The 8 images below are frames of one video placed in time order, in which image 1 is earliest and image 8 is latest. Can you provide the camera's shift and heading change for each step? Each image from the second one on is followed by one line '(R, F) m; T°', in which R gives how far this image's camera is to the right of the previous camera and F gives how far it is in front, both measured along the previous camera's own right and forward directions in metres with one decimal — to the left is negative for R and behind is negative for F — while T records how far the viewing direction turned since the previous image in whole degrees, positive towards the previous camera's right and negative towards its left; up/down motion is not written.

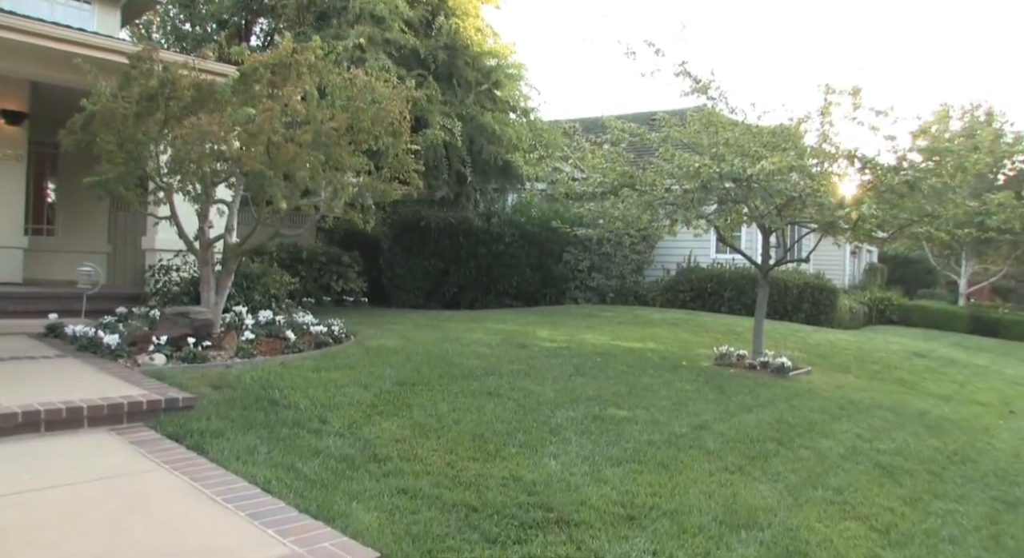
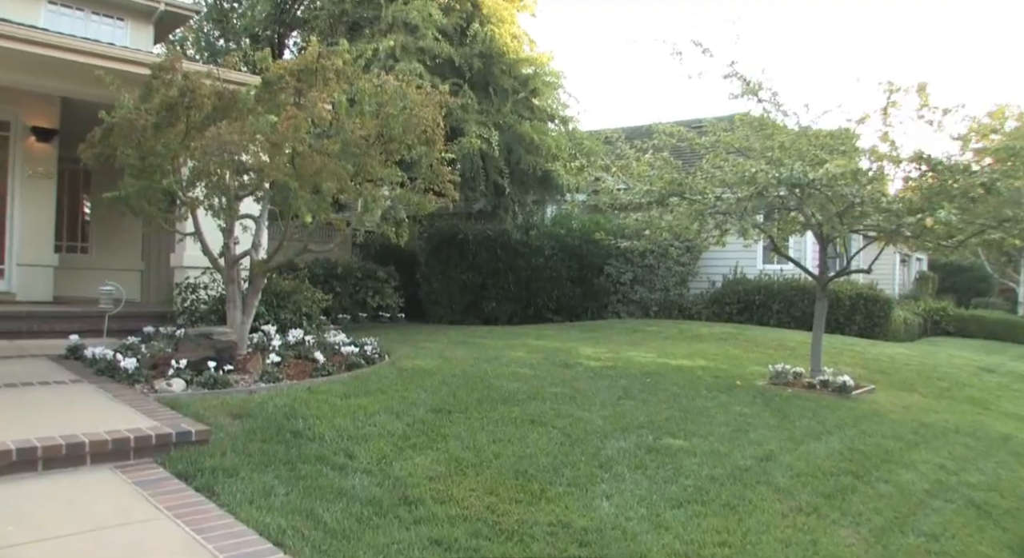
(0.0, +0.5) m; -3°
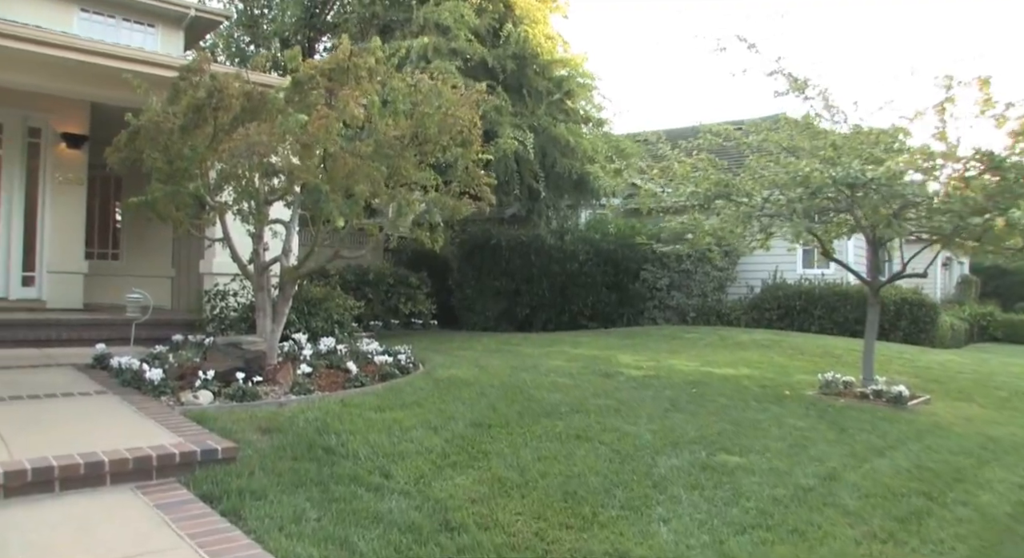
(-0.1, +0.3) m; -2°
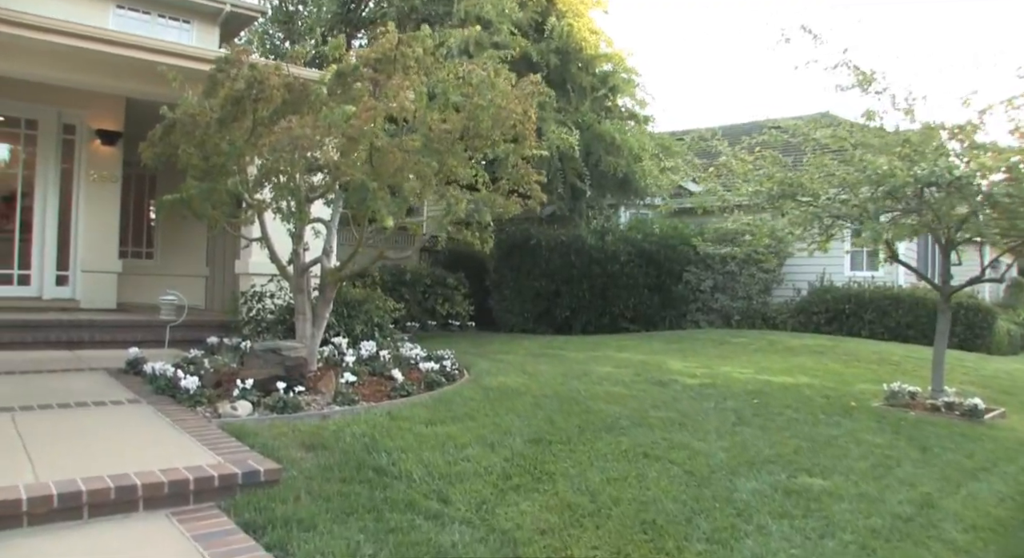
(-0.2, +0.4) m; -2°
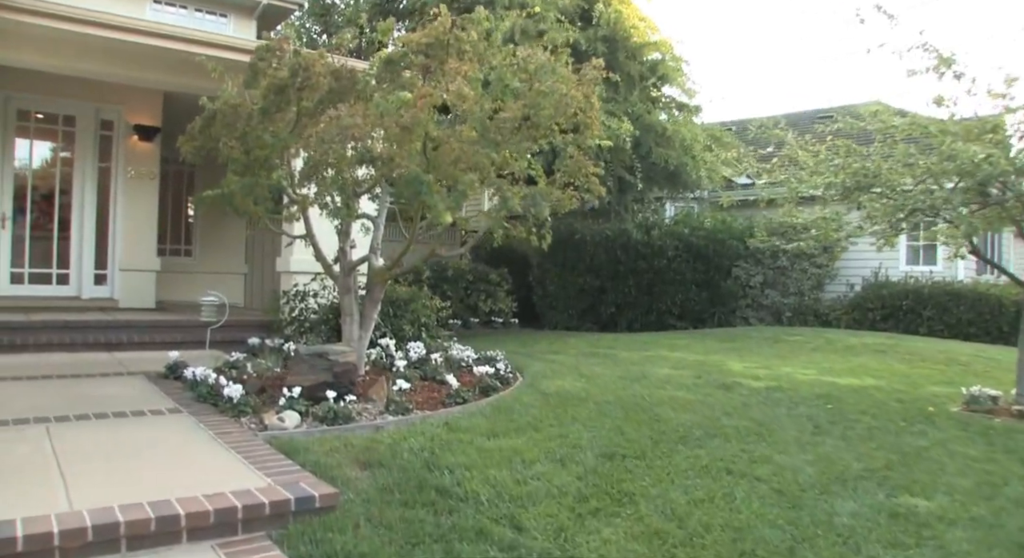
(-0.2, +0.4) m; -2°
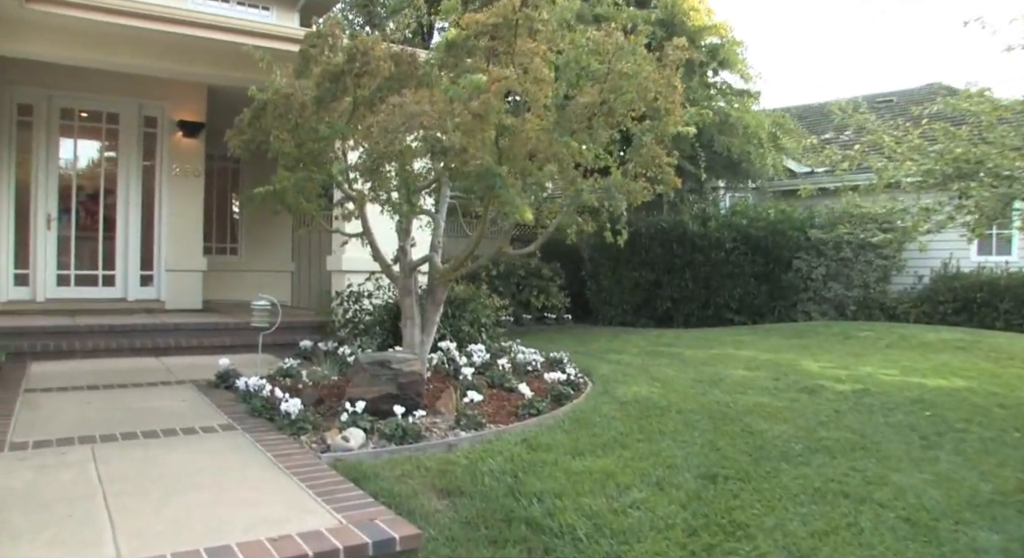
(-0.3, +0.5) m; -3°
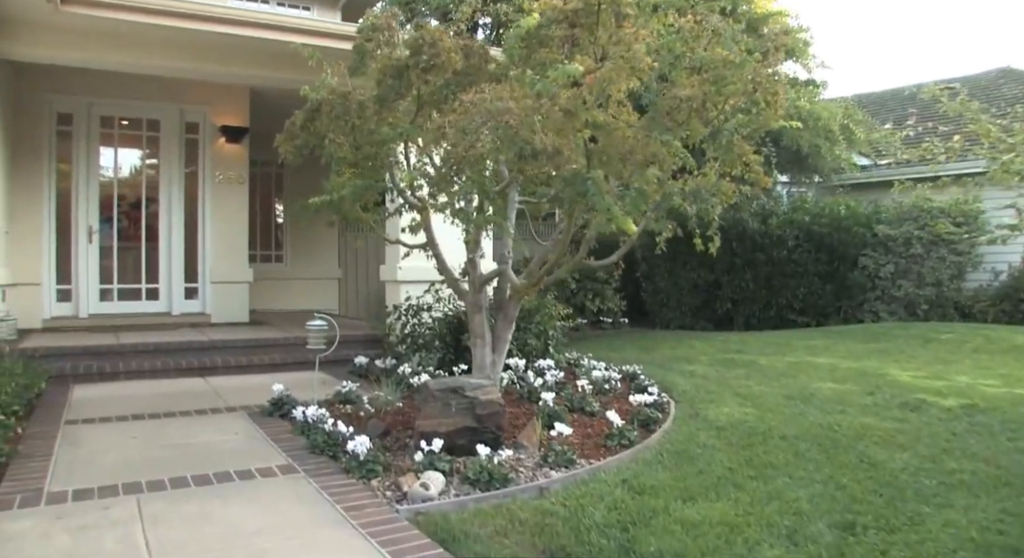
(-0.3, +0.5) m; -3°
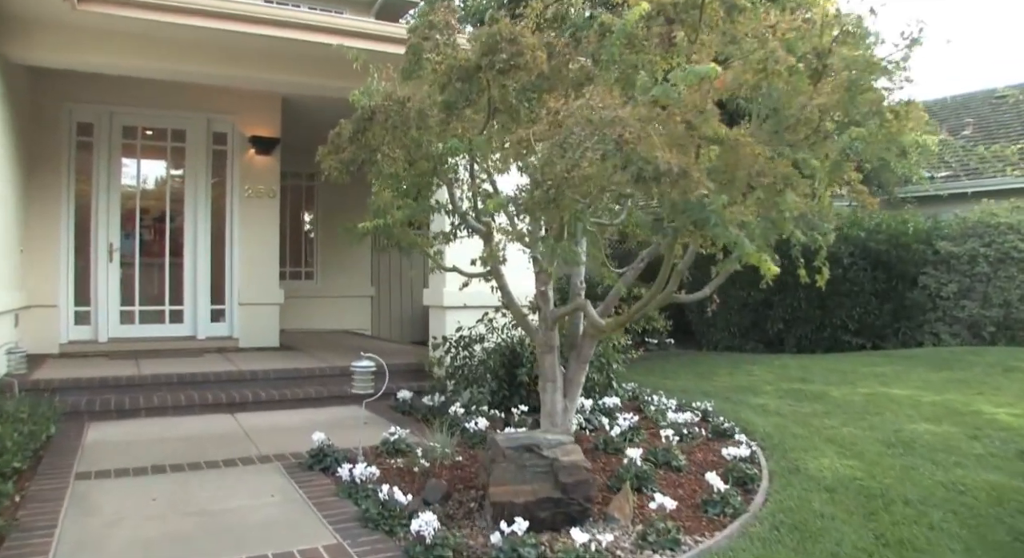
(-0.3, +0.6) m; -1°
